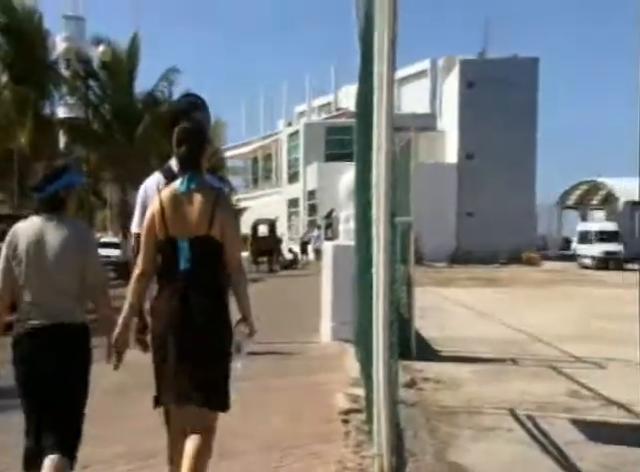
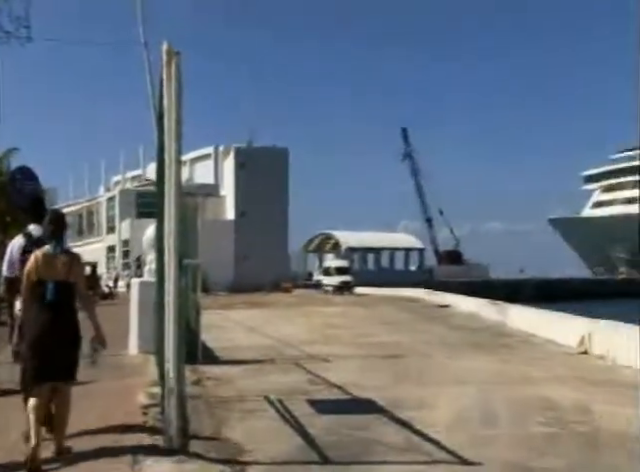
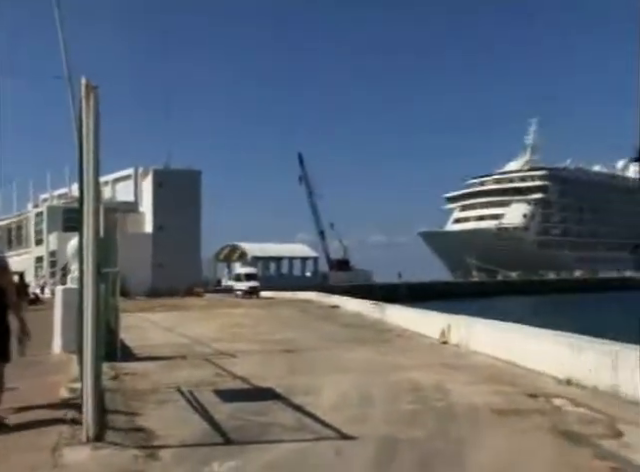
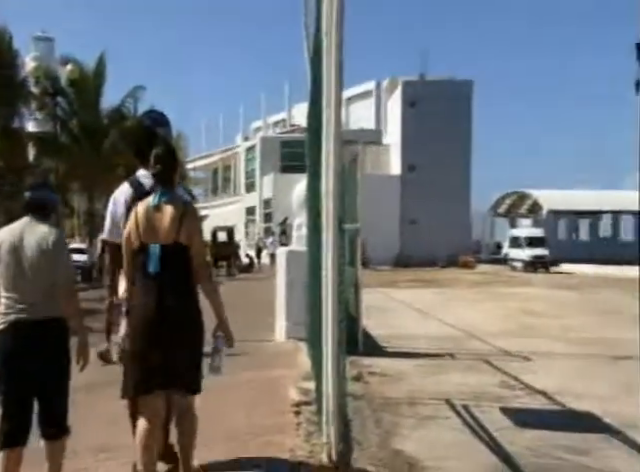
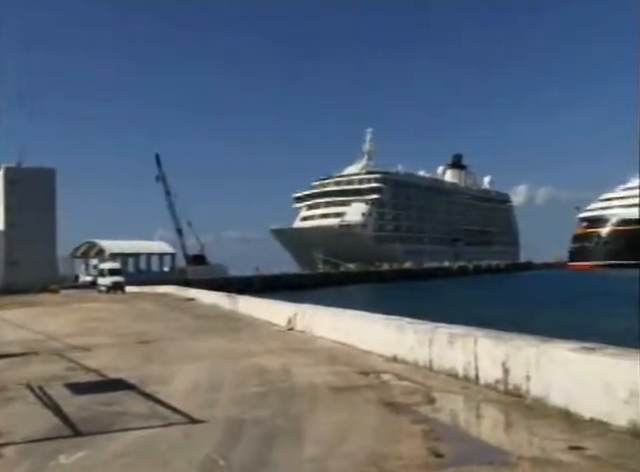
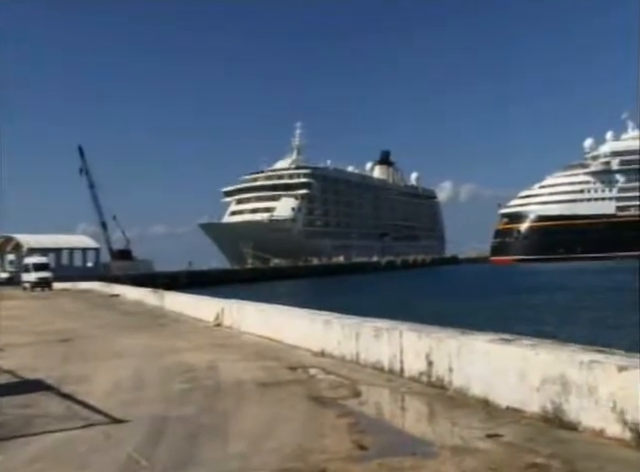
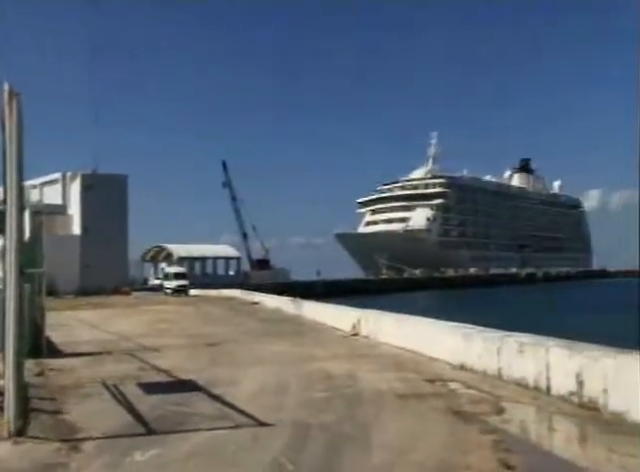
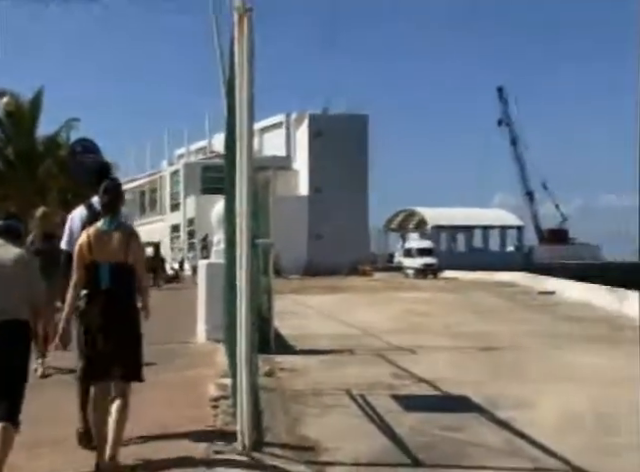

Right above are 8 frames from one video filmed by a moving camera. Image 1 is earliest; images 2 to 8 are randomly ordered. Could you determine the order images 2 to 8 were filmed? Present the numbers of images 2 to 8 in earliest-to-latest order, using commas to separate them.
4, 8, 2, 3, 7, 5, 6
